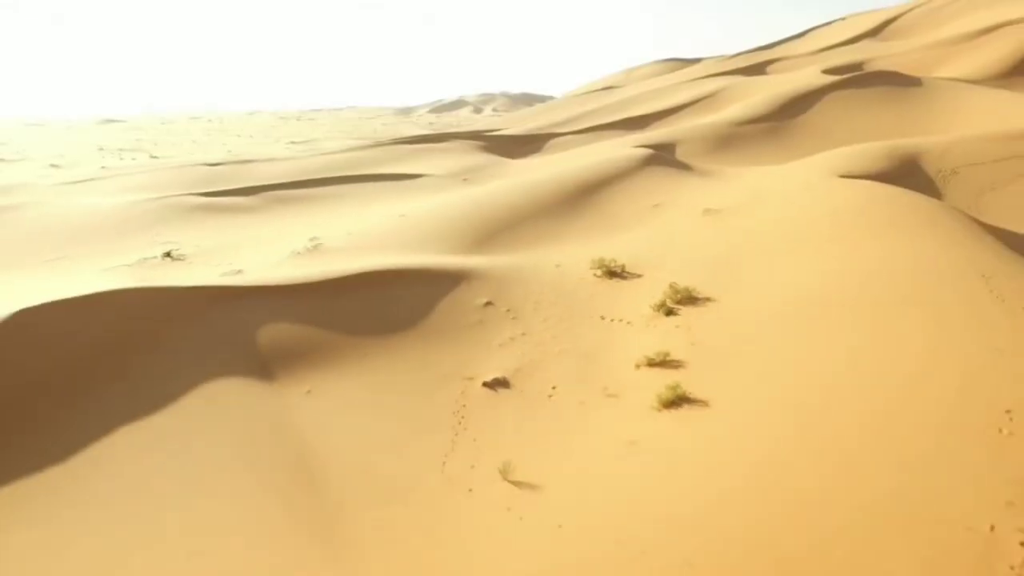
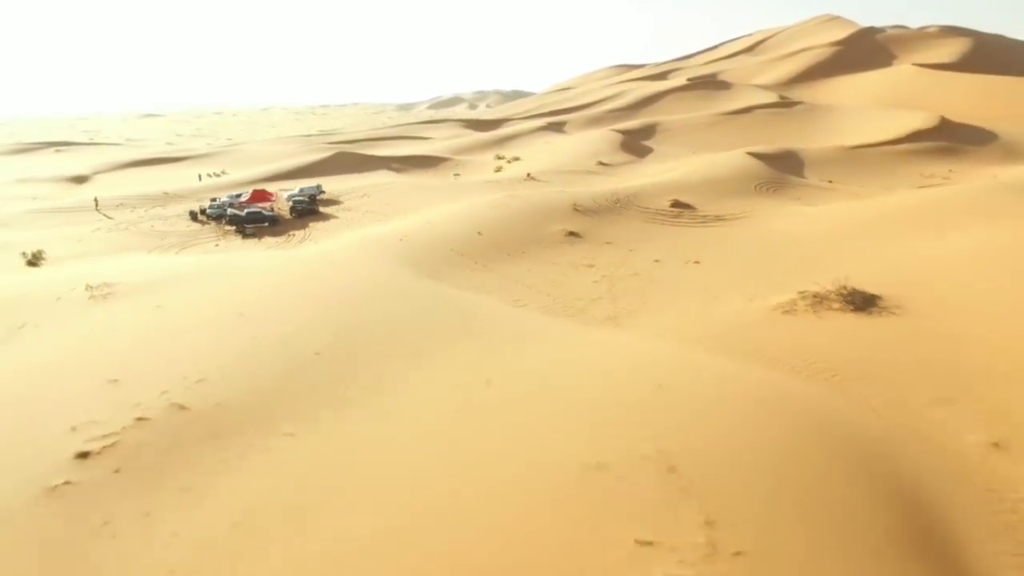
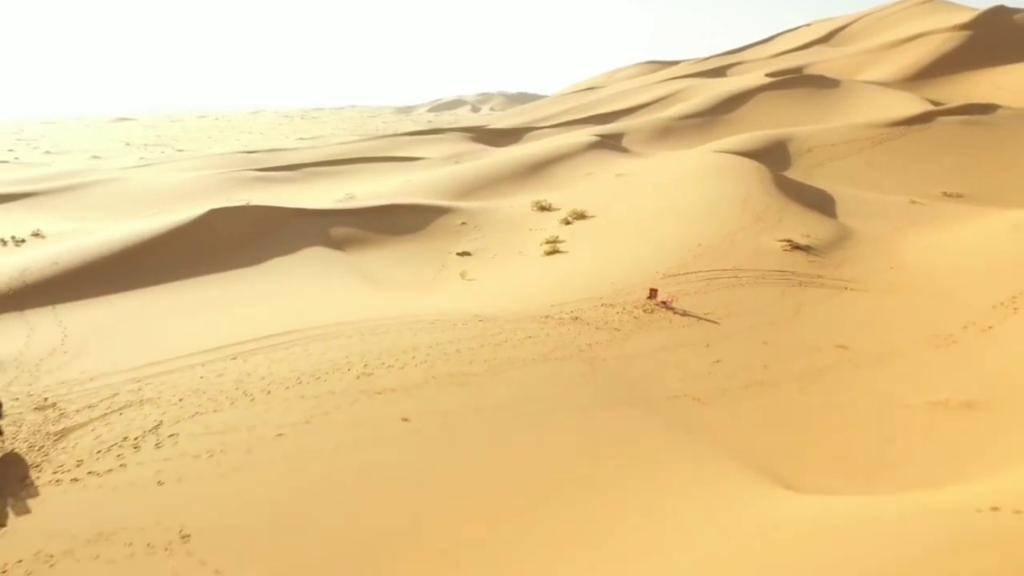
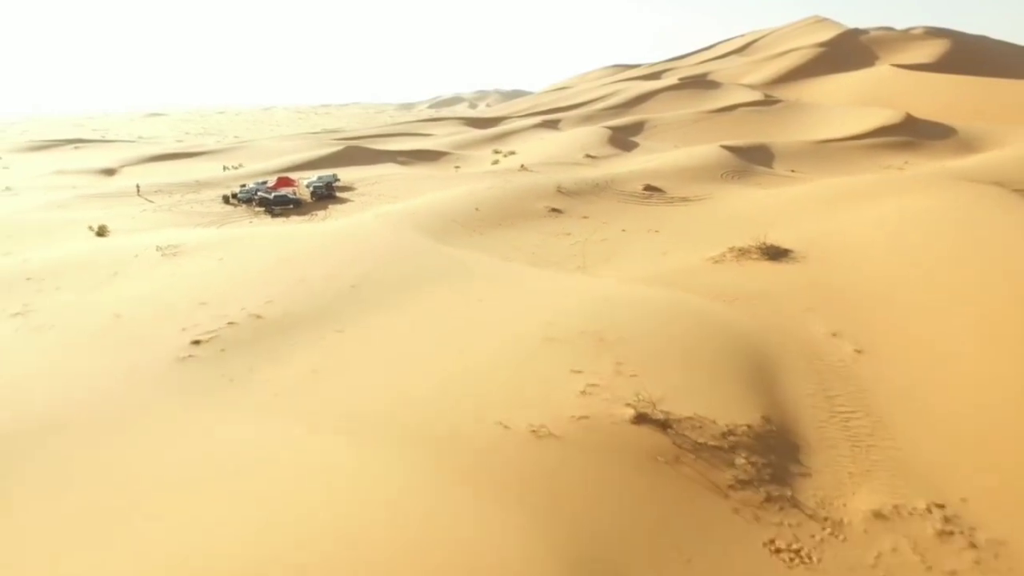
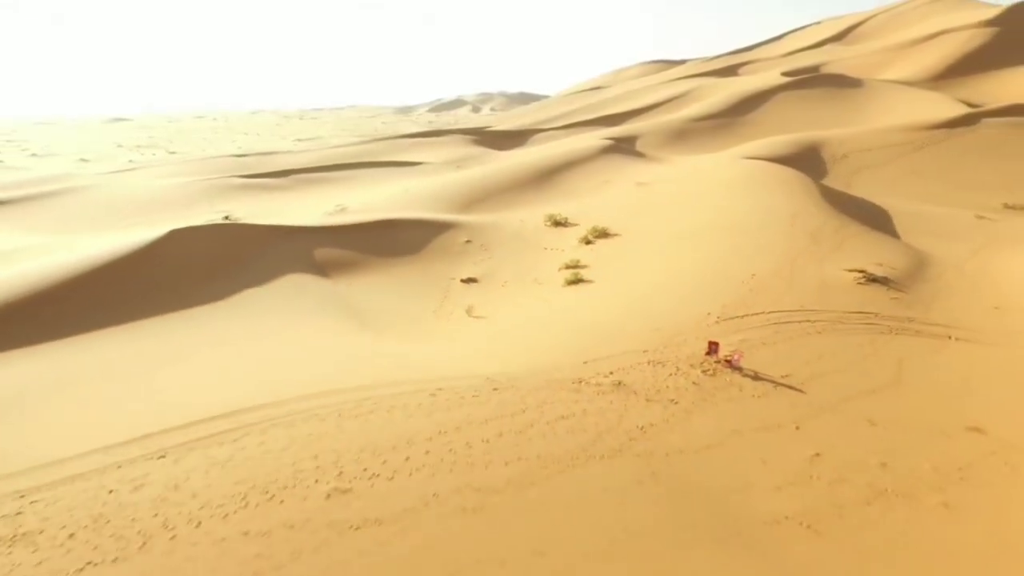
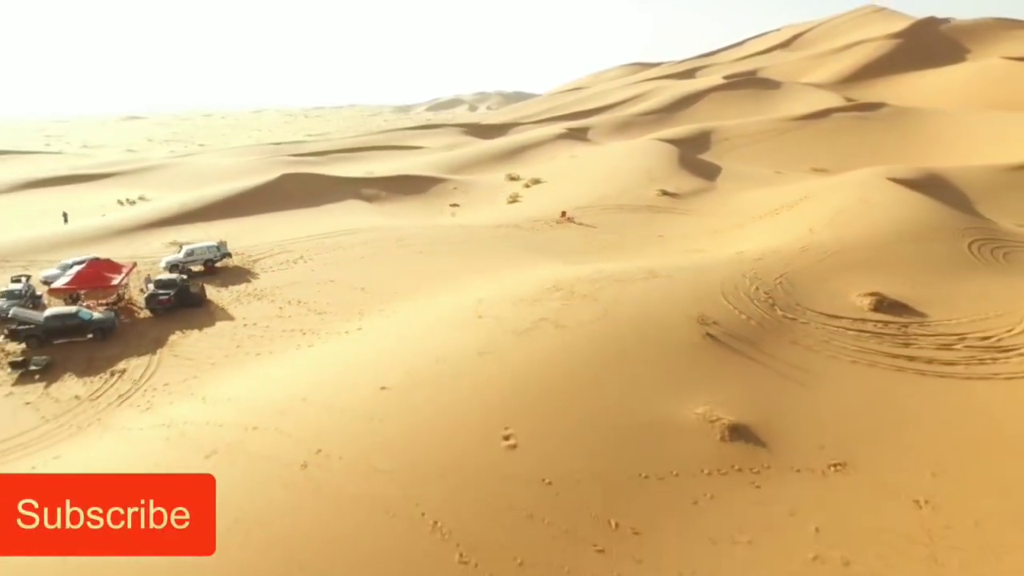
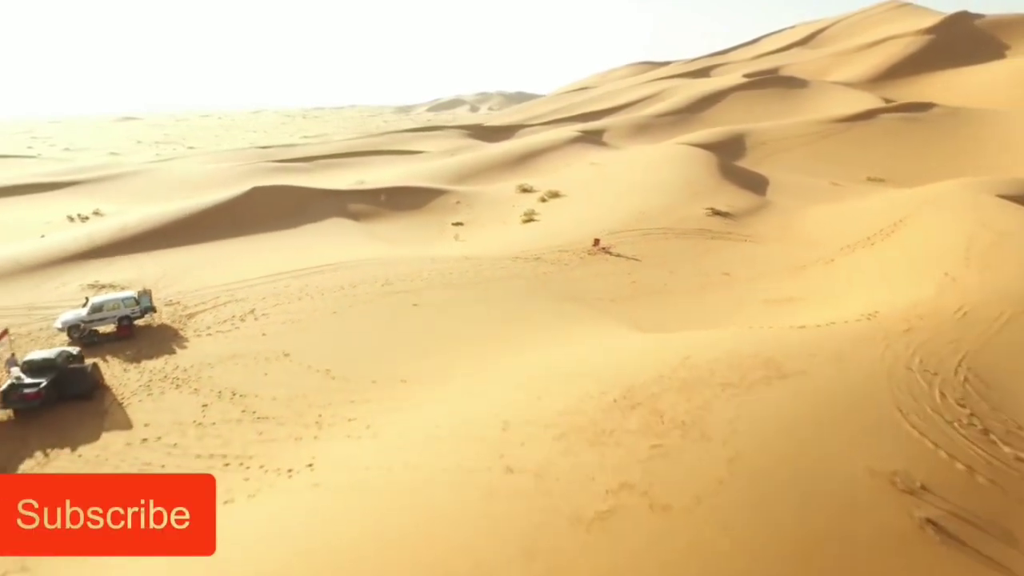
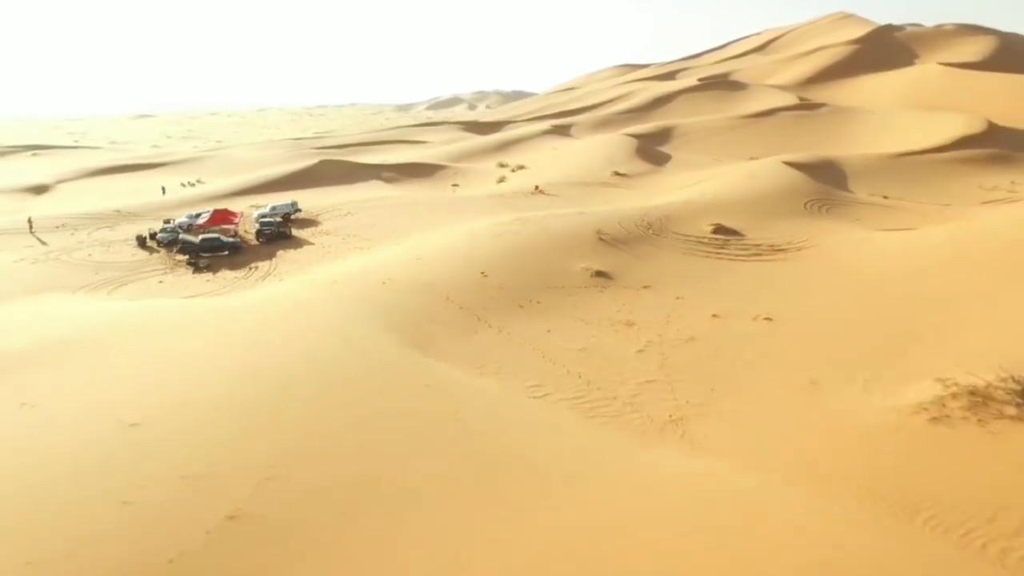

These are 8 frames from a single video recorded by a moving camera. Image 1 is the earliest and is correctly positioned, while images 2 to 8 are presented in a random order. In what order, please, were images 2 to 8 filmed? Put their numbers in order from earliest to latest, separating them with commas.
5, 3, 7, 6, 8, 2, 4
